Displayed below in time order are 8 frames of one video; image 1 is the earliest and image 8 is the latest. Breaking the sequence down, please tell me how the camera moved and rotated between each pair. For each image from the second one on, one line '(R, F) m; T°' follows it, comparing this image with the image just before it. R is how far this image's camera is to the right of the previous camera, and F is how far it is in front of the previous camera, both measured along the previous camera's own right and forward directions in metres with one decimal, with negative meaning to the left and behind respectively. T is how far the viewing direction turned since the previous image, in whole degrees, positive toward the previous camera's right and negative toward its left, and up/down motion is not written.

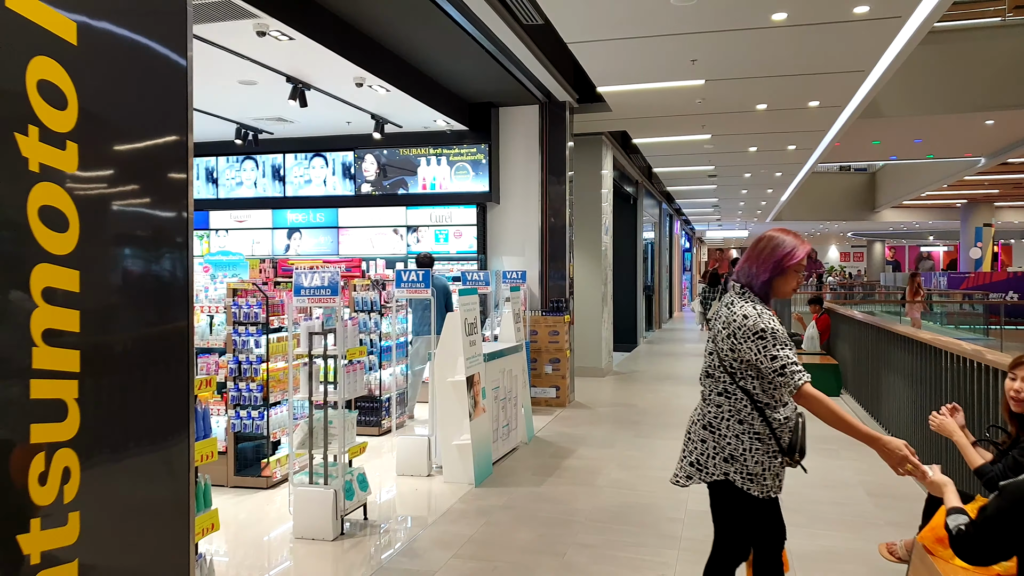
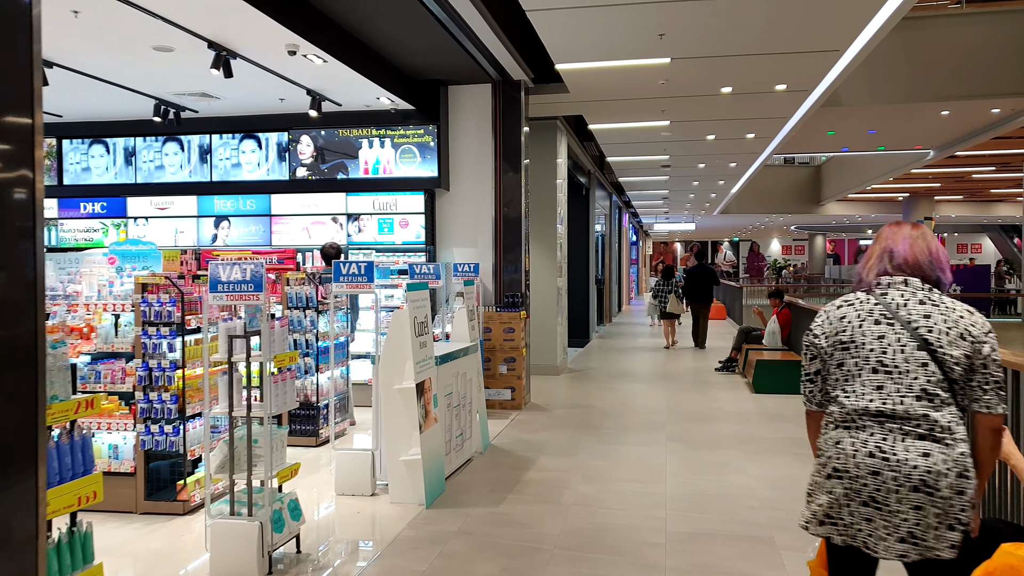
(-0.1, +0.5) m; +4°
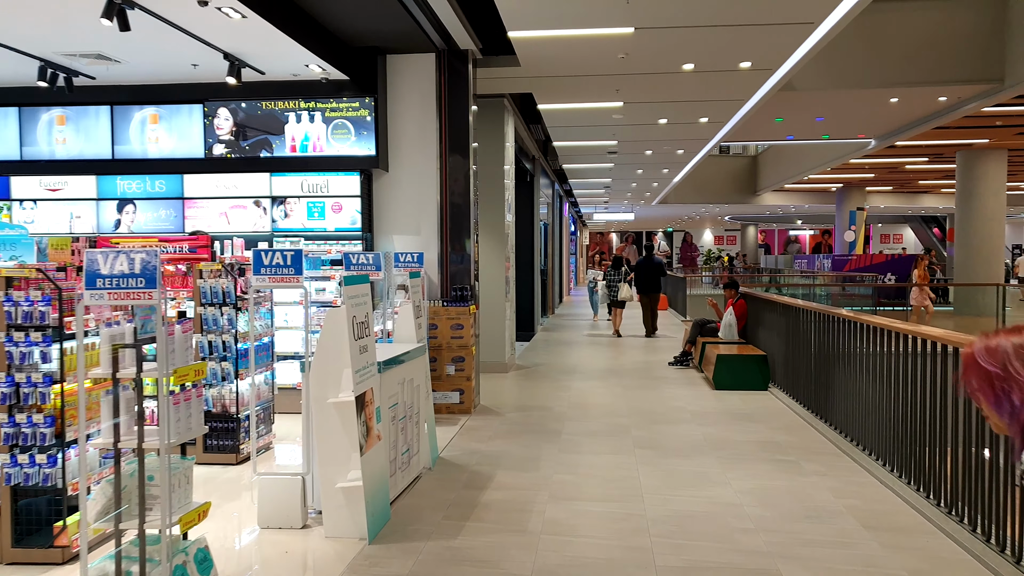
(-0.1, +0.6) m; +5°
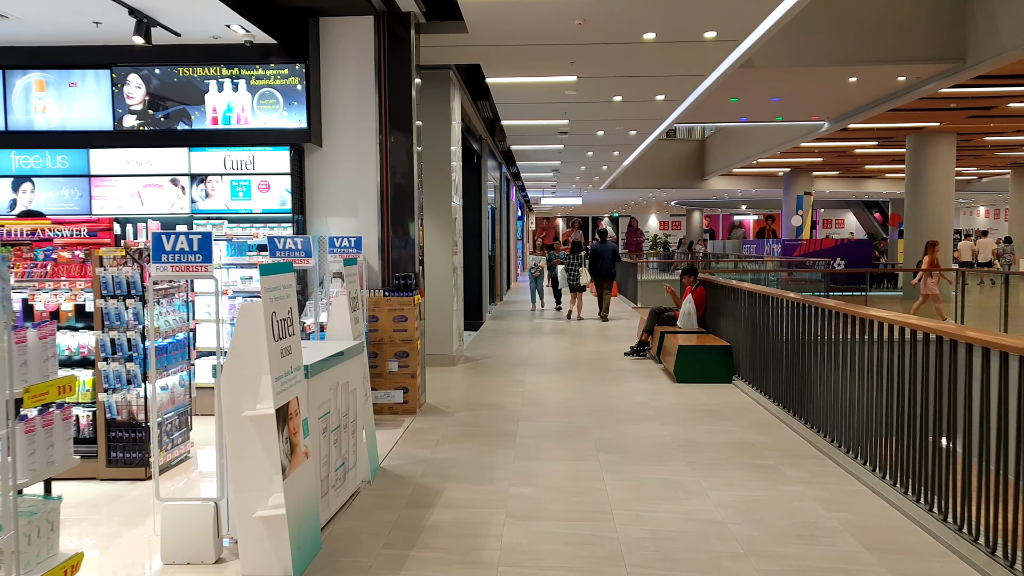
(0.0, +0.5) m; +4°
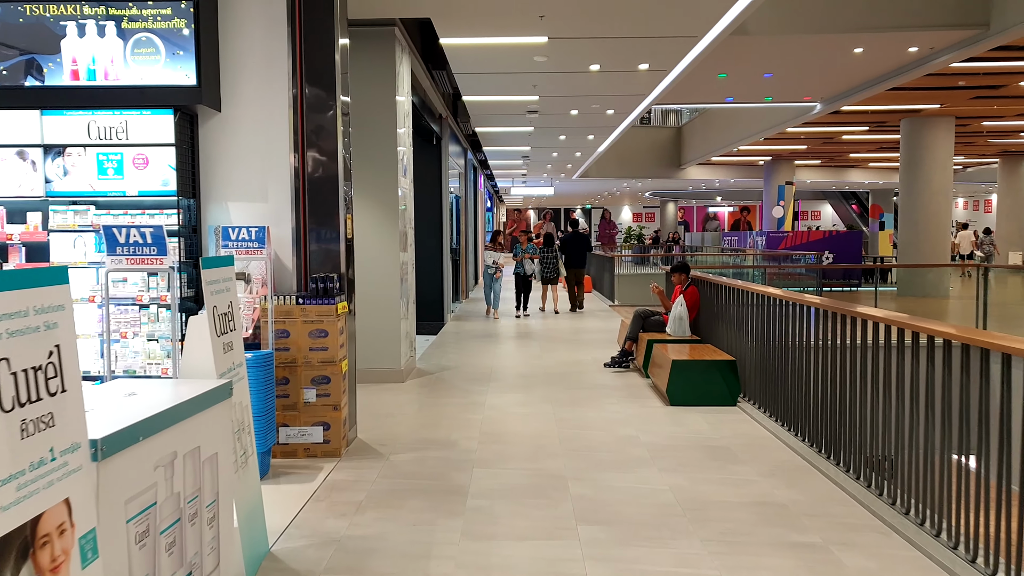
(+0.1, +1.2) m; +2°
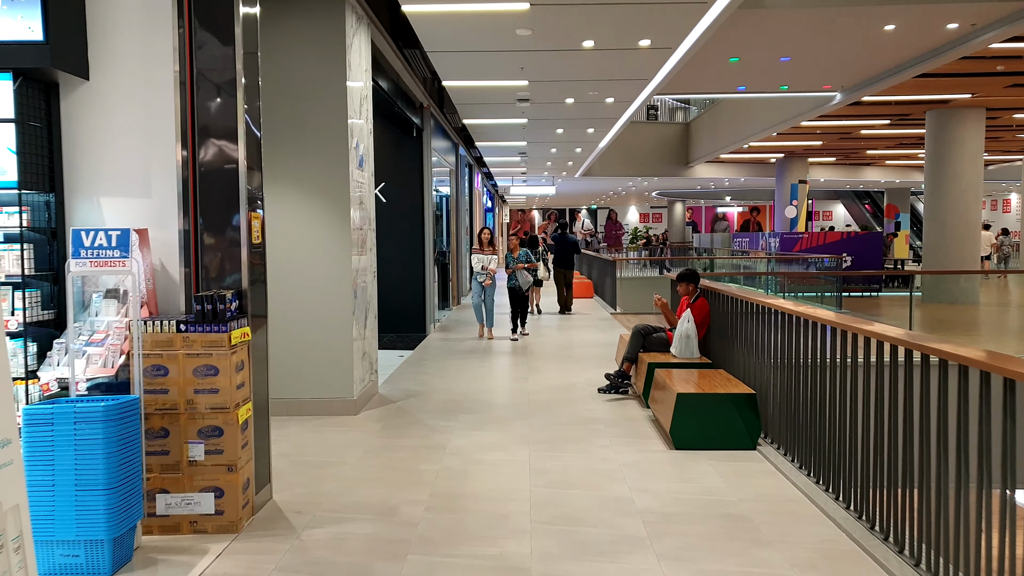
(+0.2, +1.1) m; -1°
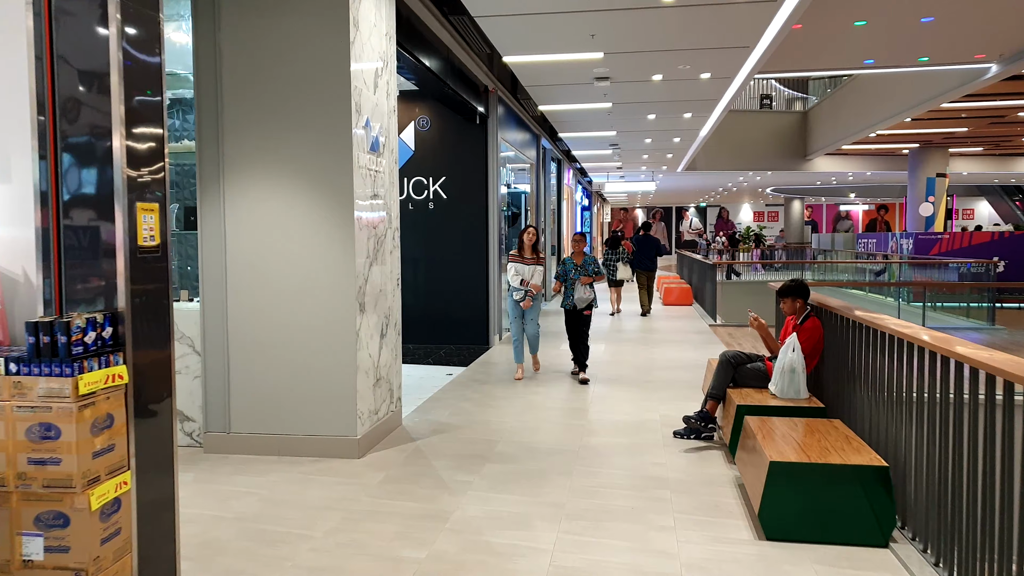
(+0.3, +1.2) m; -8°
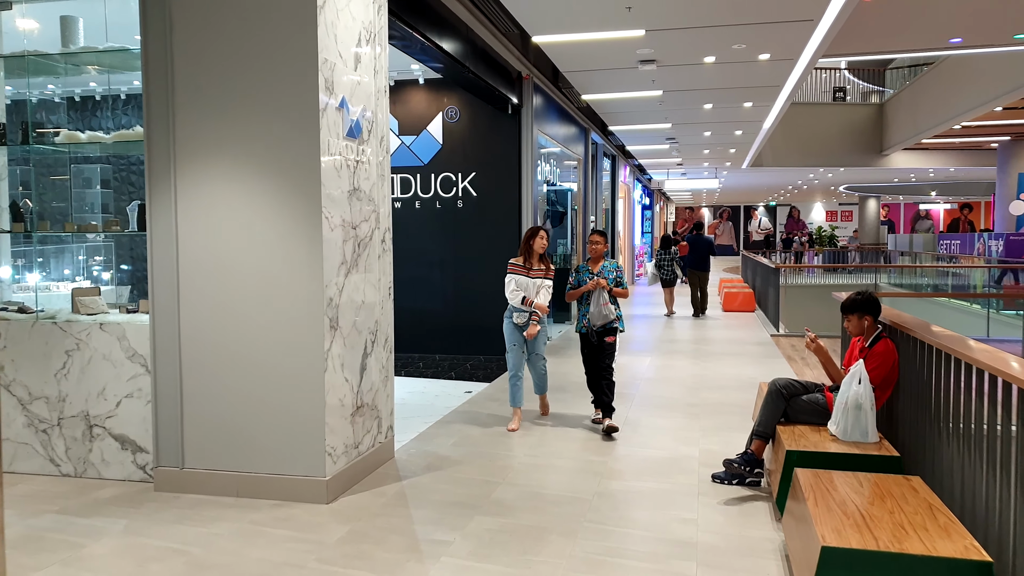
(+0.3, +0.8) m; -5°
